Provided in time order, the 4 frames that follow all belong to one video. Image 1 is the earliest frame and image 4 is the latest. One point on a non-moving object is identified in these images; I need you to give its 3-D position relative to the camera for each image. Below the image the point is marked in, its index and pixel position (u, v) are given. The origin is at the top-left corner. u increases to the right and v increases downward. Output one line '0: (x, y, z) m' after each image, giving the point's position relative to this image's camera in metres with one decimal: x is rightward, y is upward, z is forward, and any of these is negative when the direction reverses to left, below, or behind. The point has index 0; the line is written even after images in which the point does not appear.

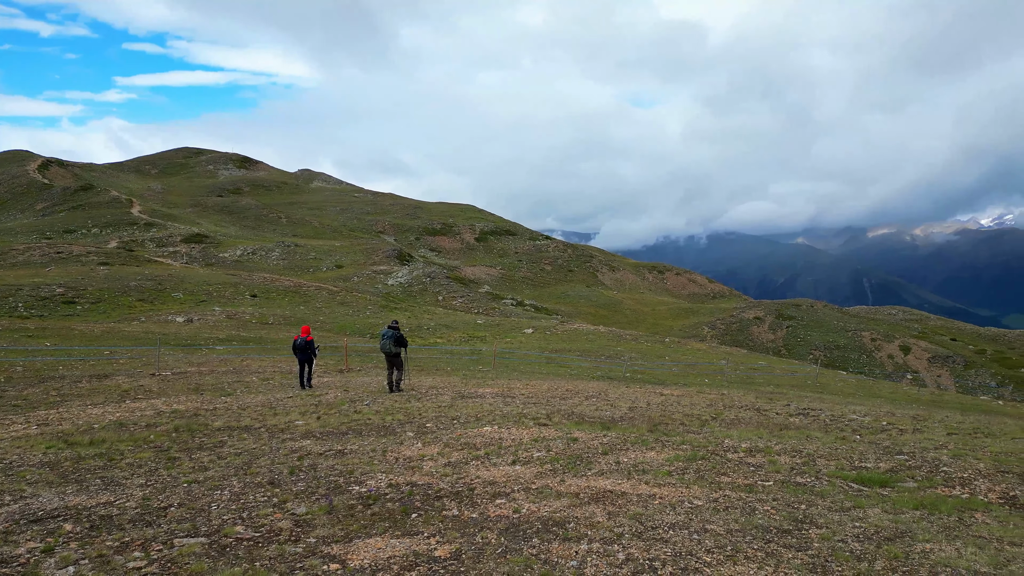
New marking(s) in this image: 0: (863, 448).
0: (+8.0, -3.7, +11.3) m
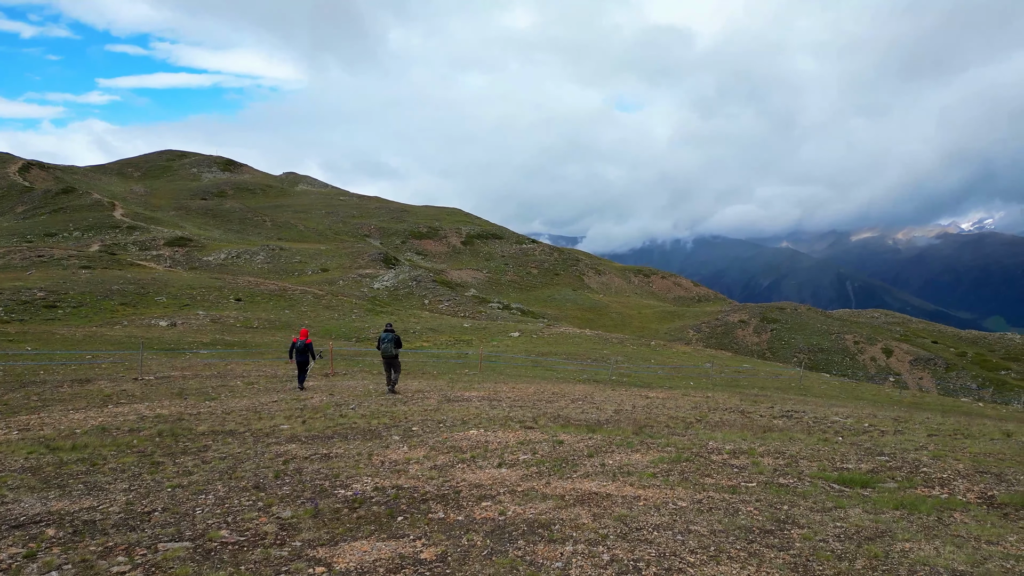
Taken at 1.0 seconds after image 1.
0: (+7.7, -3.7, +11.5) m
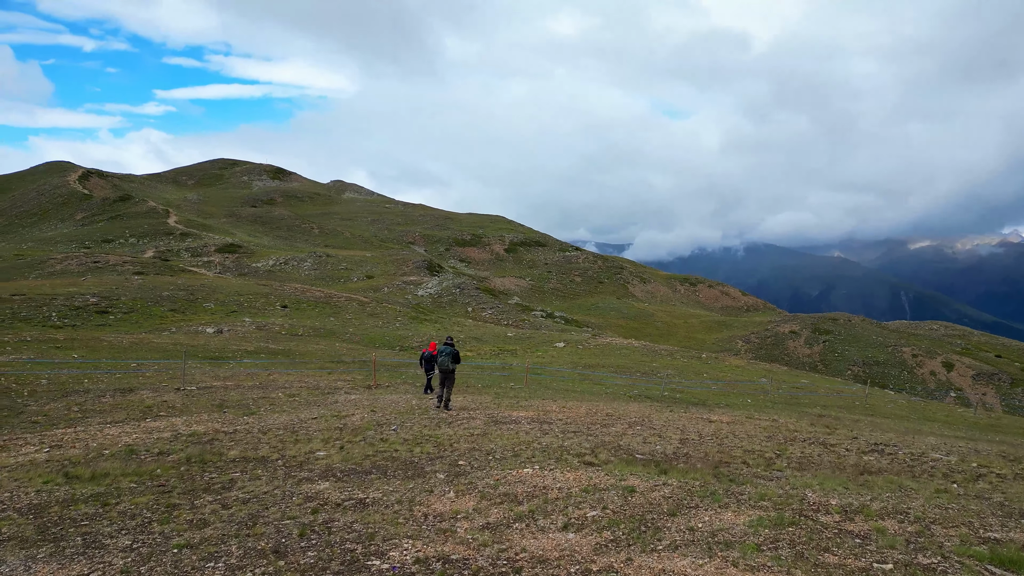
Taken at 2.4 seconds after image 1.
0: (+8.8, -4.2, +9.5) m
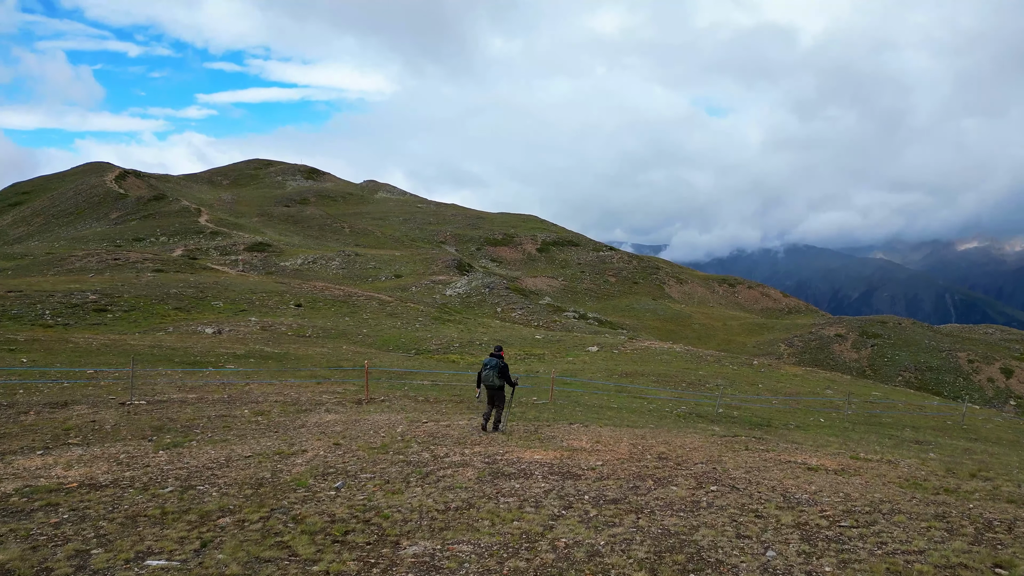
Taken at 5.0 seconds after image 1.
0: (+8.5, -3.8, +3.5) m
